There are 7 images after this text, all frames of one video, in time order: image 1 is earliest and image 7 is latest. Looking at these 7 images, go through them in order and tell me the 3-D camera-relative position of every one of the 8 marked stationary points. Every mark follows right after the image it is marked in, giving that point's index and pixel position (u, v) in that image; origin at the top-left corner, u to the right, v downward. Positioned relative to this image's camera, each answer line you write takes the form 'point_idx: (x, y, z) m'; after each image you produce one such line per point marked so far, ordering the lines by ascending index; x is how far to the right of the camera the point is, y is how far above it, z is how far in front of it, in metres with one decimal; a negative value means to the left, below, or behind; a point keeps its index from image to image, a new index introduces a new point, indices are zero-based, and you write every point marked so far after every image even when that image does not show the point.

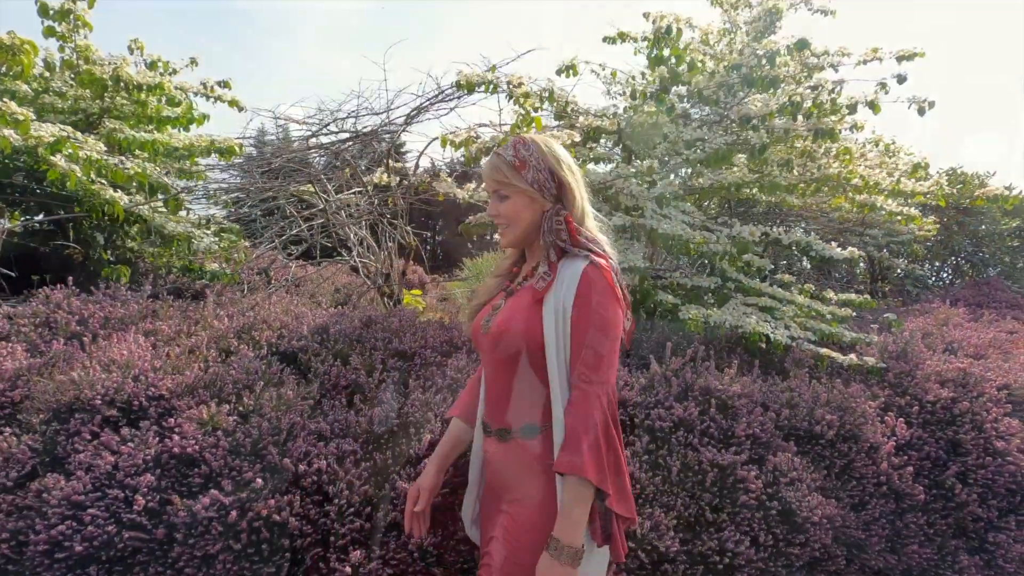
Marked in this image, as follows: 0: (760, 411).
0: (+1.2, -0.6, +2.7) m
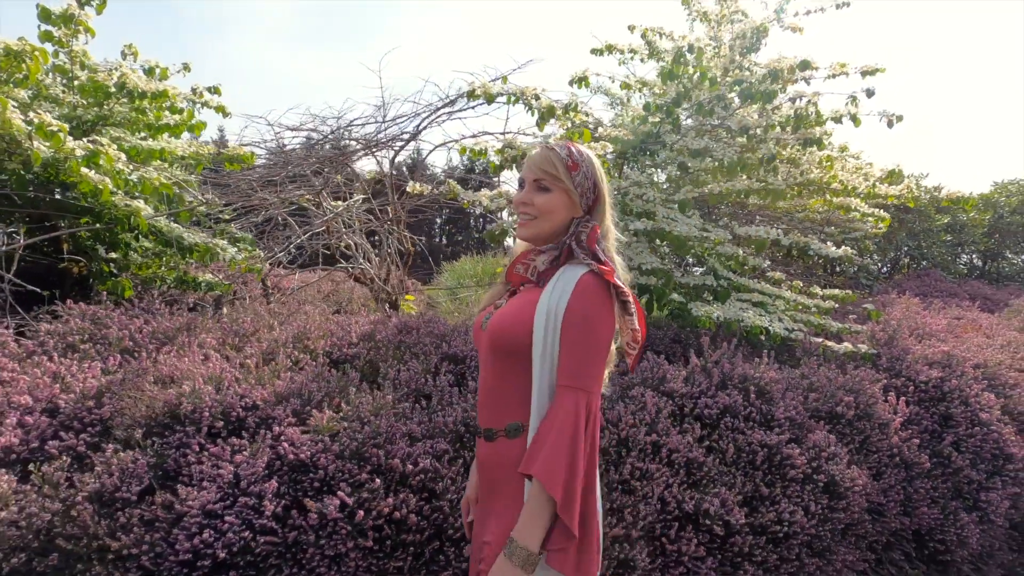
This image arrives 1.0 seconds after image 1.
0: (+1.5, -0.6, +3.0) m
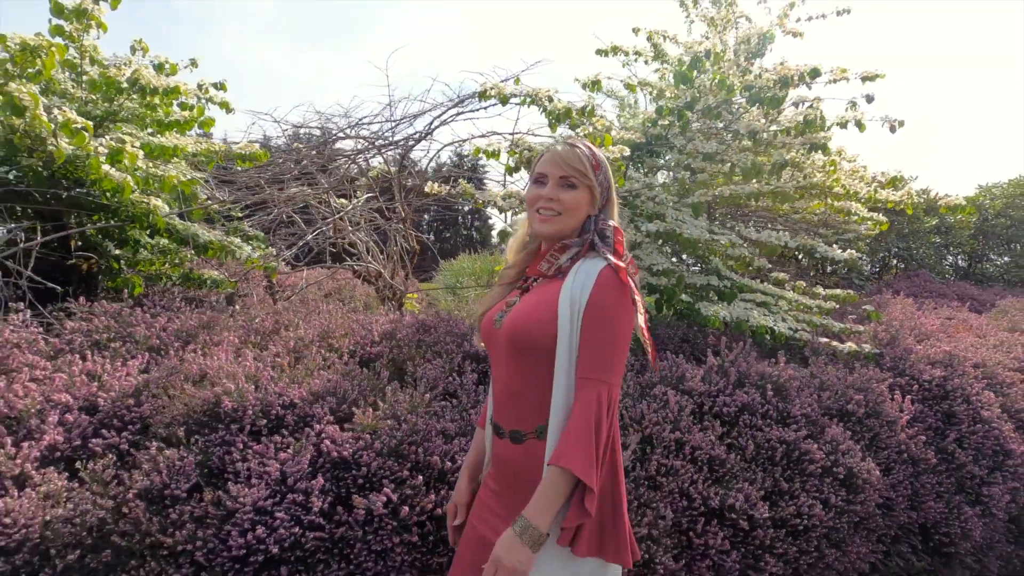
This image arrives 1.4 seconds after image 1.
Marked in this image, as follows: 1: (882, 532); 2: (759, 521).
0: (+1.7, -0.6, +3.1) m
1: (+2.0, -1.3, +2.9) m
2: (+1.1, -1.1, +2.5) m
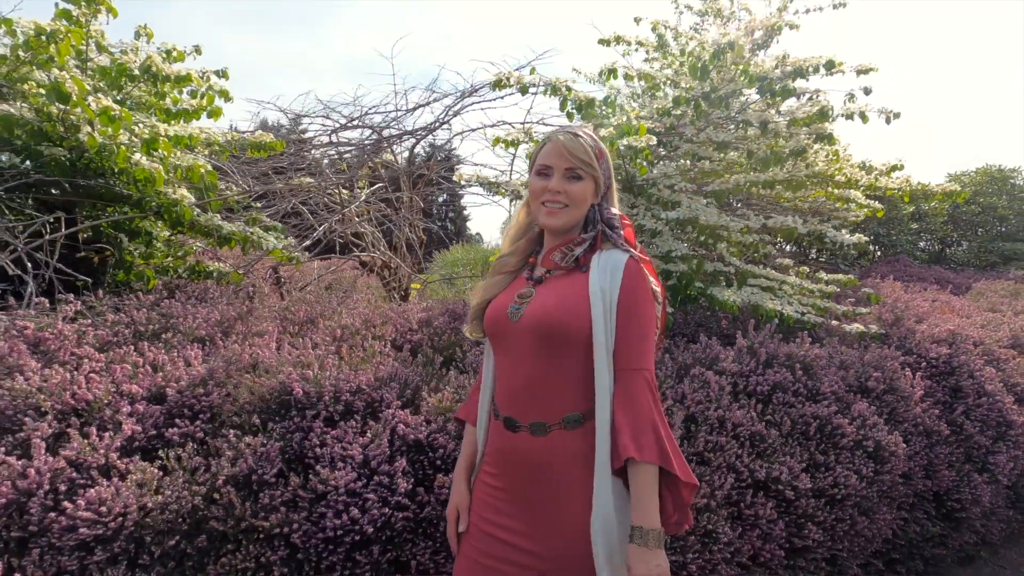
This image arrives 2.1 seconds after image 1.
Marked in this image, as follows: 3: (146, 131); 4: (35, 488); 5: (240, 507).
0: (+1.9, -0.5, +3.2) m
1: (+2.3, -1.2, +3.1) m
2: (+1.4, -1.0, +2.6) m
3: (-2.1, +0.9, +3.0) m
4: (-1.5, -0.6, +1.7) m
5: (-0.9, -0.7, +1.8) m
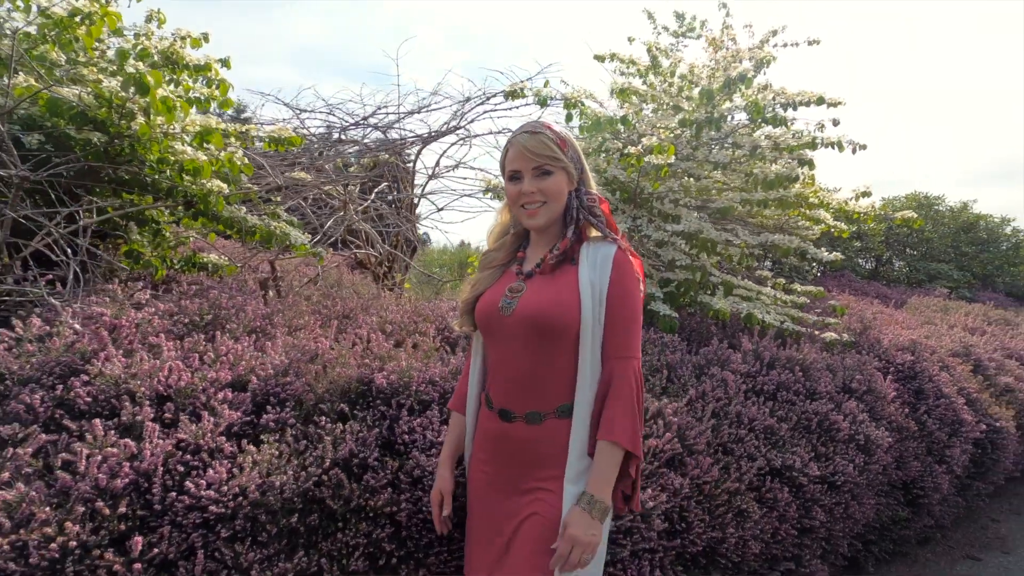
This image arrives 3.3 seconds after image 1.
0: (+2.1, -0.6, +3.6) m
1: (+2.4, -1.3, +3.5) m
2: (+1.6, -1.0, +3.0) m
3: (-1.8, +0.9, +3.1) m
4: (-1.2, -0.6, +1.8) m
5: (-0.6, -0.7, +2.0) m
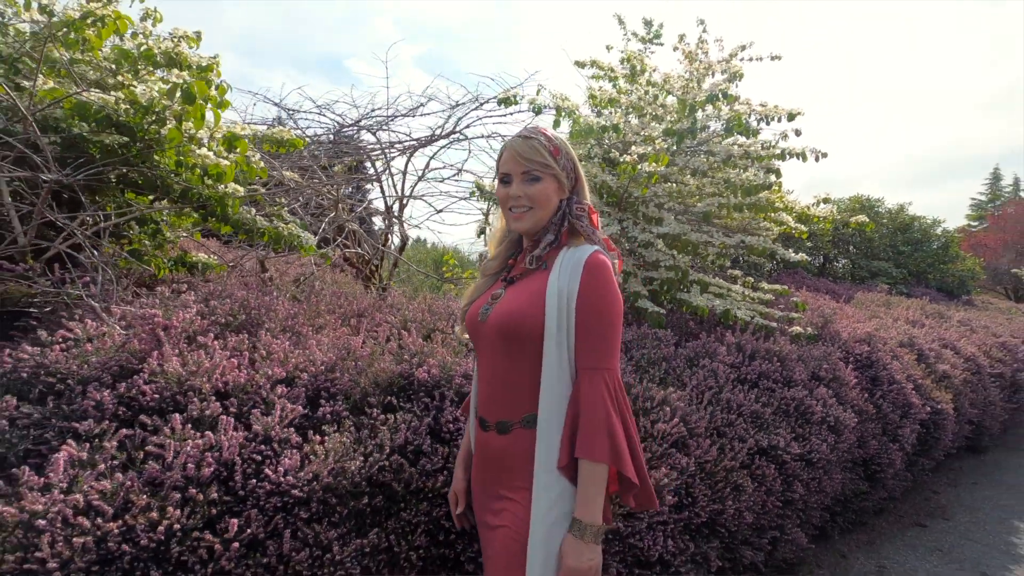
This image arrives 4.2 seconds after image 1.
0: (+2.1, -0.6, +4.0) m
1: (+2.5, -1.3, +4.0) m
2: (+1.7, -1.0, +3.3) m
3: (-1.7, +0.9, +3.1) m
4: (-1.0, -0.6, +1.9) m
5: (-0.4, -0.7, +2.2) m
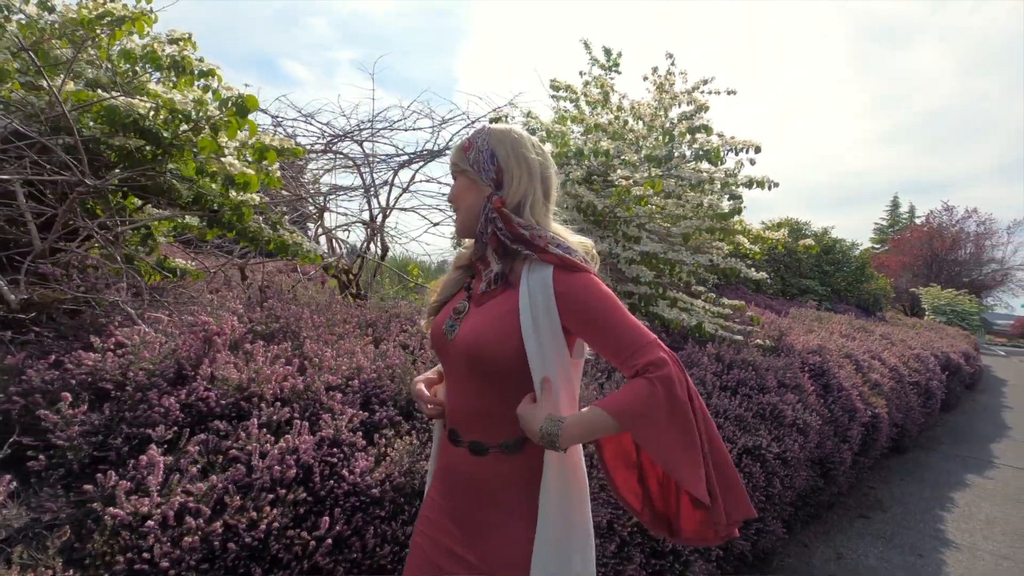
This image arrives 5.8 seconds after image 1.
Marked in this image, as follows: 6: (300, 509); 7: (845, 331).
0: (+2.1, -0.7, +4.5) m
1: (+2.4, -1.4, +4.4) m
2: (+1.8, -1.2, +3.7) m
3: (-1.6, +0.9, +3.2) m
4: (-0.7, -0.7, +2.0) m
5: (-0.2, -0.8, +2.3) m
6: (-0.8, -0.8, +1.9) m
7: (+5.5, -0.7, +8.9) m
